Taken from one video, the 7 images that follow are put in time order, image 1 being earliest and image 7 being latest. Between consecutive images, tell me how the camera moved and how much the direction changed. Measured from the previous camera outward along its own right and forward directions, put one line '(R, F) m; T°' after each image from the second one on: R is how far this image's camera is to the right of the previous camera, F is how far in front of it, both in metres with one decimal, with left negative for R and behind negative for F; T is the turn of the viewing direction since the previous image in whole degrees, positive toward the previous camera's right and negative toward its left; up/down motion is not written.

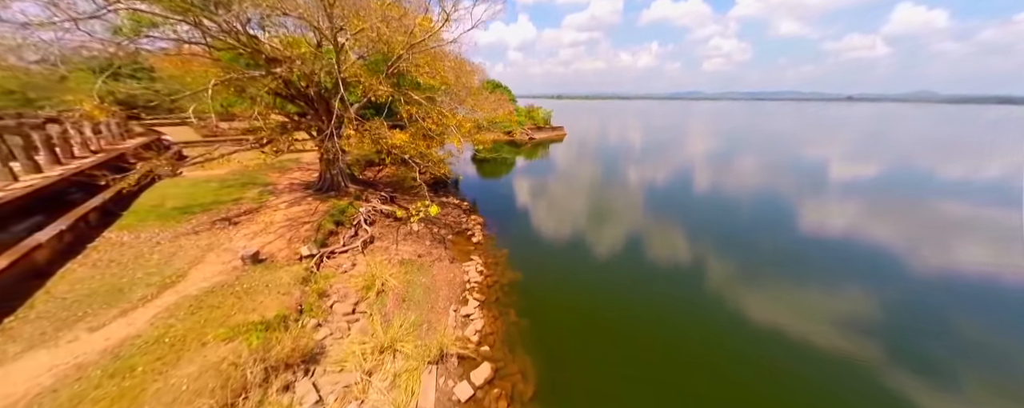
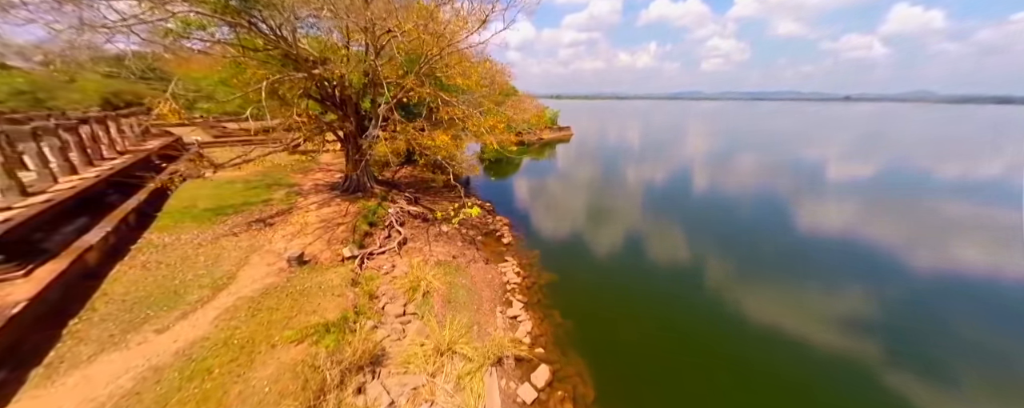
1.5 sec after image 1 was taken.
(-1.0, 0.0) m; 0°
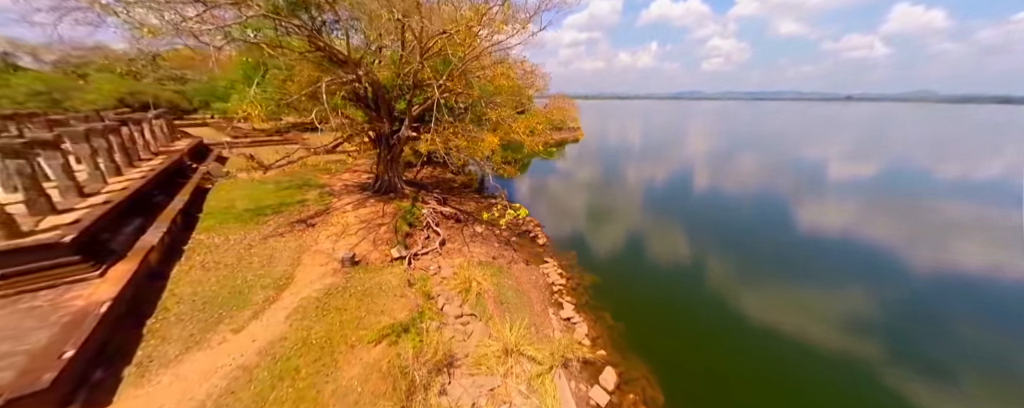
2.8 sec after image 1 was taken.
(-1.1, 0.0) m; 0°
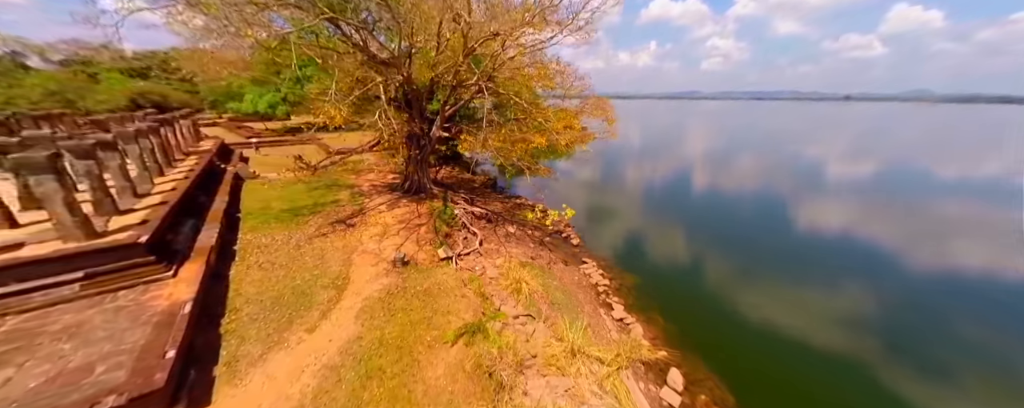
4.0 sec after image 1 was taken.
(-1.1, 0.0) m; 0°
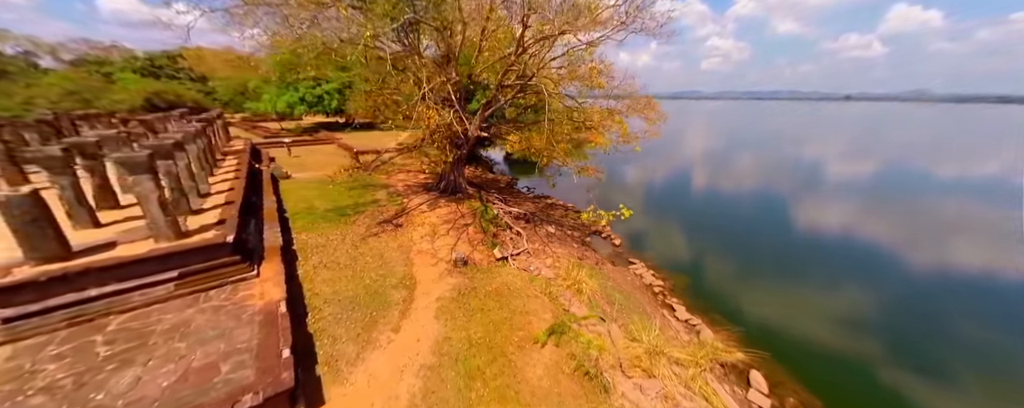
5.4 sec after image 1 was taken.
(-1.3, 0.0) m; 0°
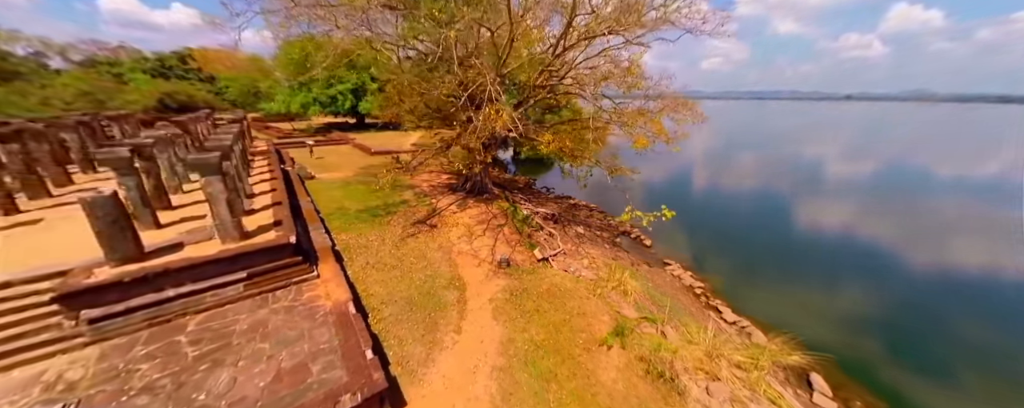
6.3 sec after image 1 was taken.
(-0.9, 0.0) m; 0°
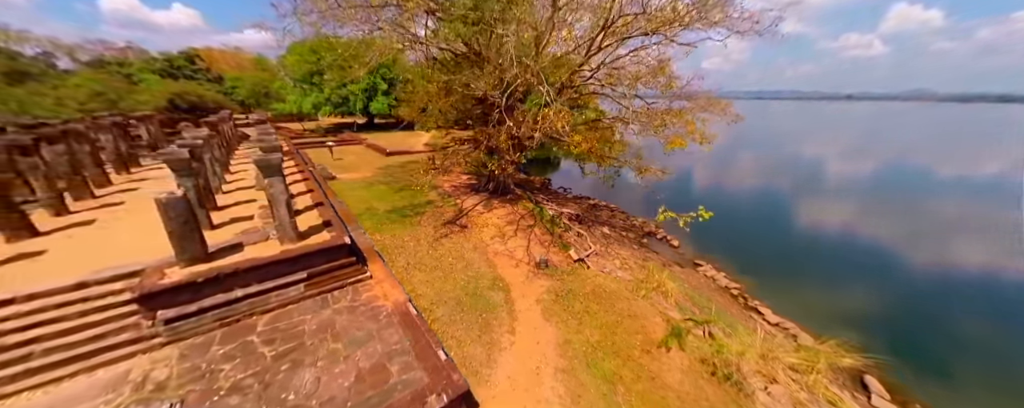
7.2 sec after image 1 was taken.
(-0.8, 0.0) m; 0°
